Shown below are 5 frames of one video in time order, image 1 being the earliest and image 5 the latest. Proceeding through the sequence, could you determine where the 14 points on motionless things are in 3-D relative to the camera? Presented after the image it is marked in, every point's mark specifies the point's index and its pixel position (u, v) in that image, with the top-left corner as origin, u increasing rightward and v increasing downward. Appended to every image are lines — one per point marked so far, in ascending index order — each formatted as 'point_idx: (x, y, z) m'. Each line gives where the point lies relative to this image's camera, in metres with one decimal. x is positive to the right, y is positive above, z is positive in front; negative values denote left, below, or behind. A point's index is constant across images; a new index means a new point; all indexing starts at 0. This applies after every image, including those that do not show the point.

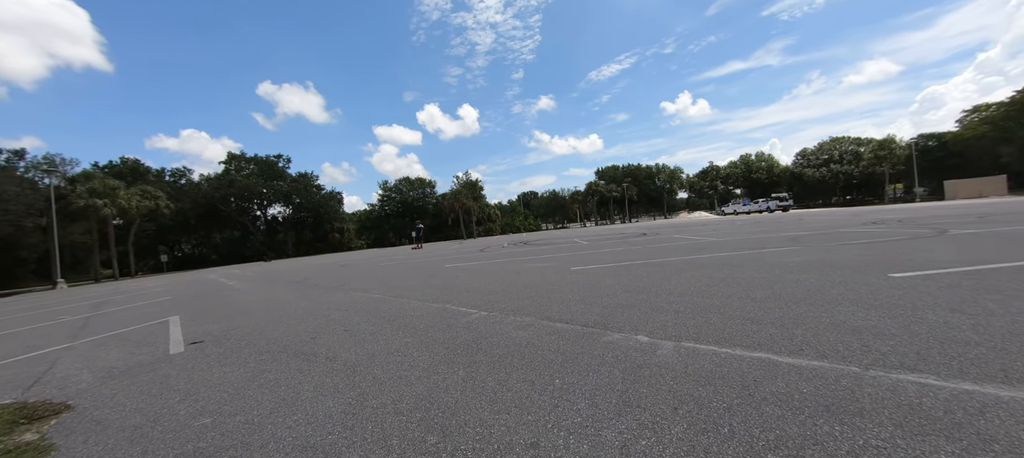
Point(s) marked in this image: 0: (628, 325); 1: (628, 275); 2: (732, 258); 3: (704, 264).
0: (+1.5, -1.3, +4.9) m
1: (+2.8, -1.1, +8.9) m
2: (+5.9, -0.8, +10.1) m
3: (+4.8, -0.9, +9.4) m
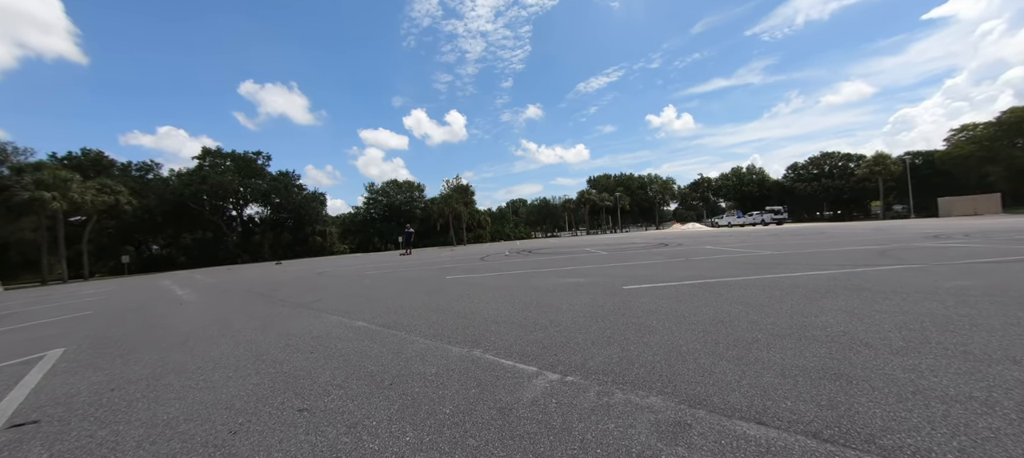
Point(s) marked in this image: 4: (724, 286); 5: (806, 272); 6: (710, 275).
0: (+2.5, -1.3, +2.2) m
1: (+3.6, -1.2, +6.2) m
2: (+6.7, -1.0, +7.5) m
3: (+5.6, -1.1, +6.8) m
4: (+4.2, -1.2, +7.5) m
5: (+6.9, -1.0, +8.8) m
6: (+4.9, -1.2, +9.3) m
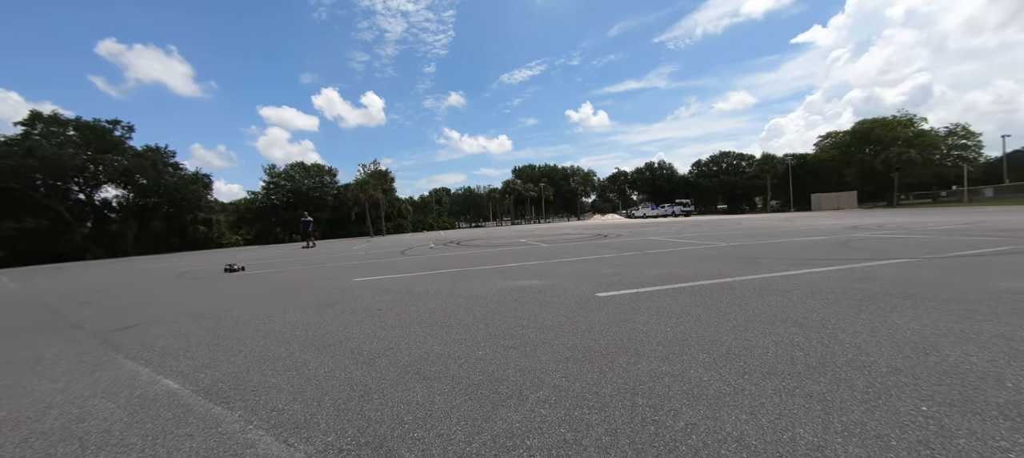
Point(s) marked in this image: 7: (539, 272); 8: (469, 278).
0: (+2.7, -1.2, +0.1) m
1: (+2.9, -1.0, +4.3) m
2: (+5.7, -0.8, +6.2) m
3: (+4.8, -0.9, +5.2) m
4: (+3.3, -1.0, +5.6) m
5: (+5.6, -0.8, +7.5) m
6: (+3.6, -0.9, +7.6) m
7: (+0.6, -1.0, +9.2) m
8: (-1.1, -1.2, +9.2) m
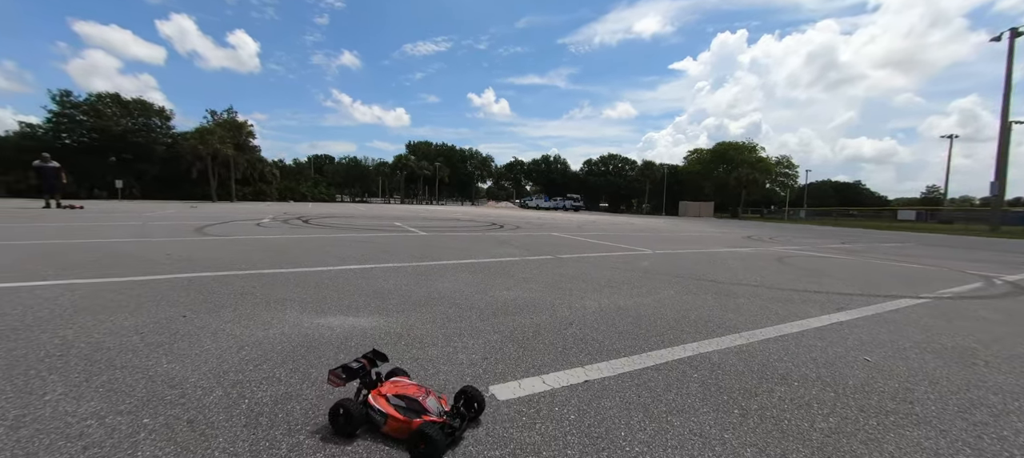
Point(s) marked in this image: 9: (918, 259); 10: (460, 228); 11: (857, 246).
0: (+2.8, -1.6, -3.1) m
1: (+1.9, -1.2, +0.9) m
2: (+4.1, -1.1, +3.5) m
3: (+3.4, -1.2, +2.4) m
4: (+1.9, -1.1, +2.3) m
5: (+3.7, -1.0, +4.7) m
6: (+1.7, -1.0, +4.3) m
7: (-1.6, -0.8, +5.0) m
8: (-3.3, -0.8, +4.5) m
9: (+12.0, -0.8, +11.1) m
10: (-2.3, +0.1, +16.8) m
11: (+14.4, -0.6, +15.8) m
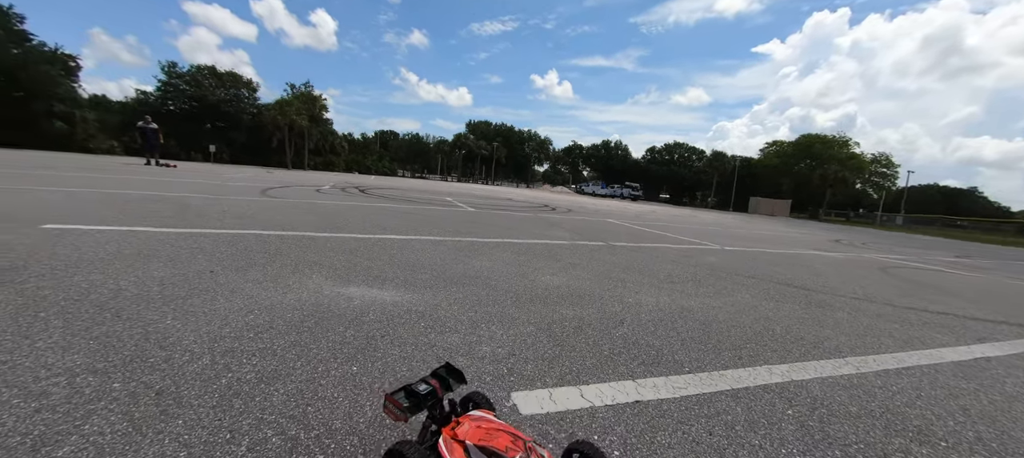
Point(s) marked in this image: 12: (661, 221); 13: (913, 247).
0: (+2.1, -1.9, -4.0) m
1: (+1.8, -1.3, +0.2) m
2: (+4.3, -1.2, +2.4) m
3: (+3.5, -1.3, +1.4) m
4: (+2.0, -1.1, +1.5) m
5: (+4.1, -1.0, +3.7) m
6: (+2.0, -0.9, +3.5) m
7: (-1.1, -0.4, +4.7) m
8: (-2.8, -0.3, +4.4) m
9: (+13.2, -1.3, +8.9) m
10: (-0.1, +1.0, +16.3) m
11: (+16.2, -1.1, +13.2) m
12: (+7.6, +0.6, +19.5) m
13: (+19.8, -0.9, +18.8) m
